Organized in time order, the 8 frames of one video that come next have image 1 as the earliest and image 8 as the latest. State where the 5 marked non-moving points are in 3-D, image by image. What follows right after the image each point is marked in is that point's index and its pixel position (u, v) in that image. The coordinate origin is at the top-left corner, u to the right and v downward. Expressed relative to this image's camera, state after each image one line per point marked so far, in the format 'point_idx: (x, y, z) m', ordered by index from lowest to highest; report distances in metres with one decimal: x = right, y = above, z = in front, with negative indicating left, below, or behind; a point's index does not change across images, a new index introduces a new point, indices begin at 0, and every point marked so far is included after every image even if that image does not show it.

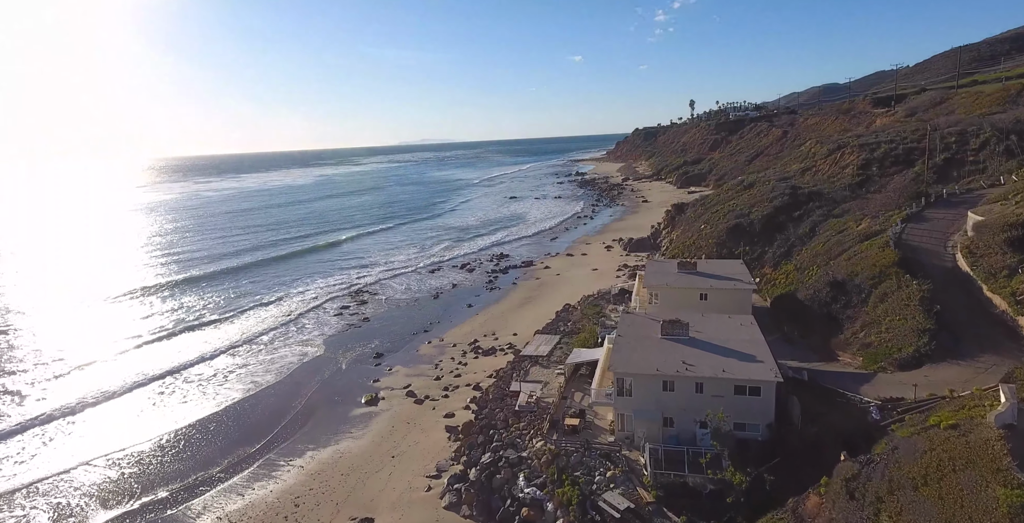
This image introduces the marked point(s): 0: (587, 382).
0: (+2.3, -3.6, +17.2) m
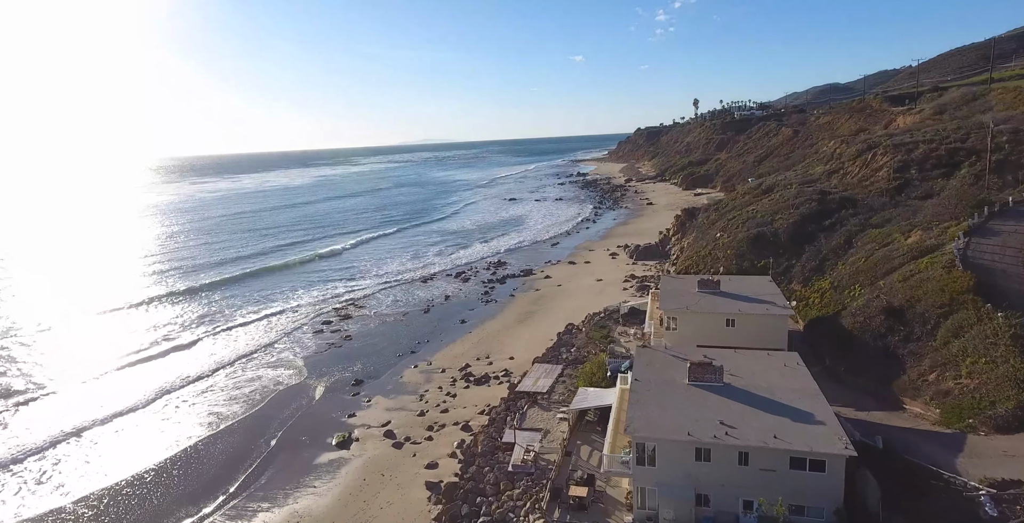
0: (+2.1, -4.2, +14.2) m
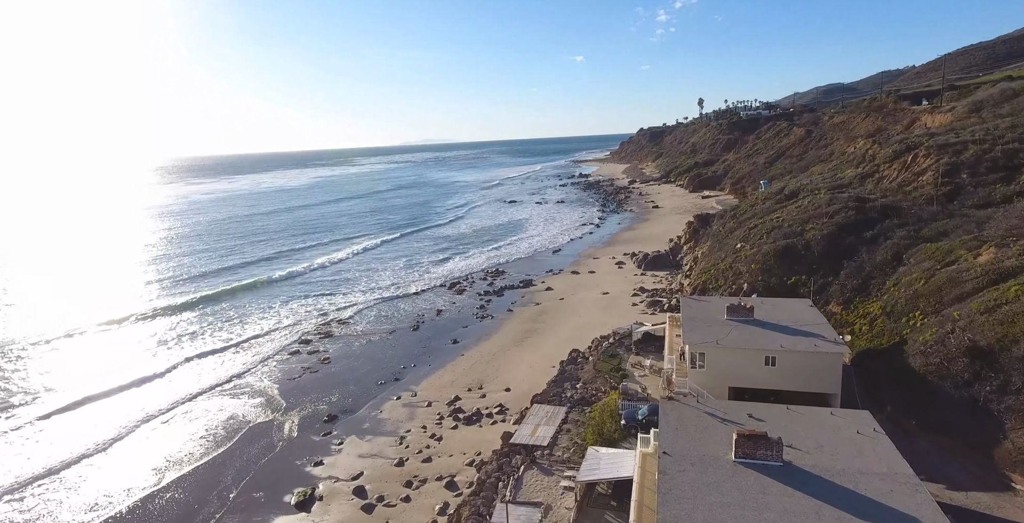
0: (+1.9, -4.9, +11.2) m
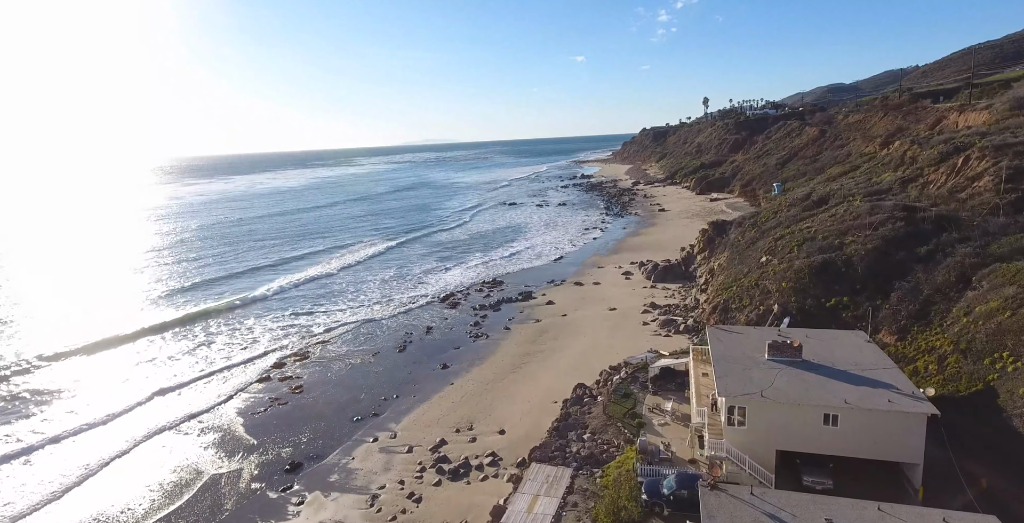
0: (+1.7, -5.5, +8.1) m
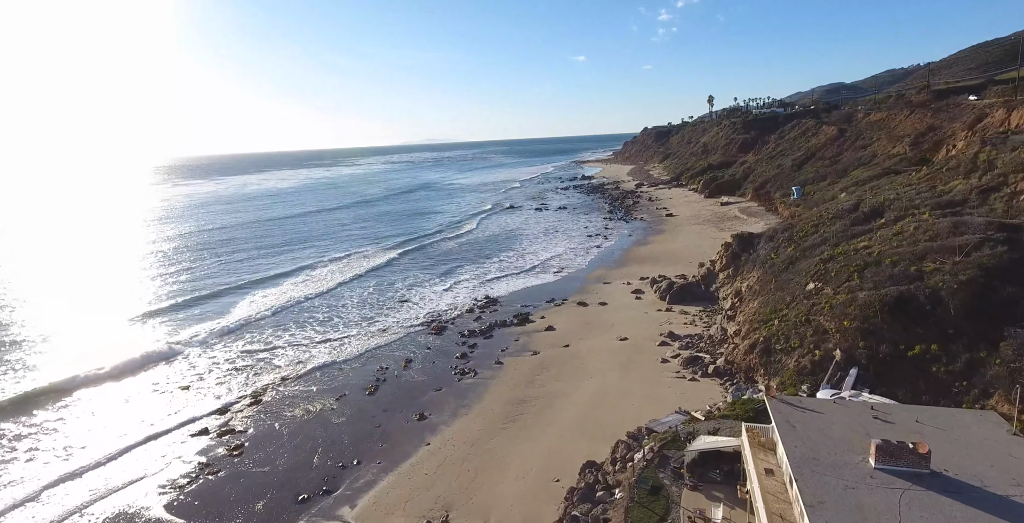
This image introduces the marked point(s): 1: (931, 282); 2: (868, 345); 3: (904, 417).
0: (+1.5, -6.5, +3.6) m
1: (+11.8, -0.6, +16.1) m
2: (+9.7, -2.3, +15.7) m
3: (+7.1, -2.8, +10.5) m
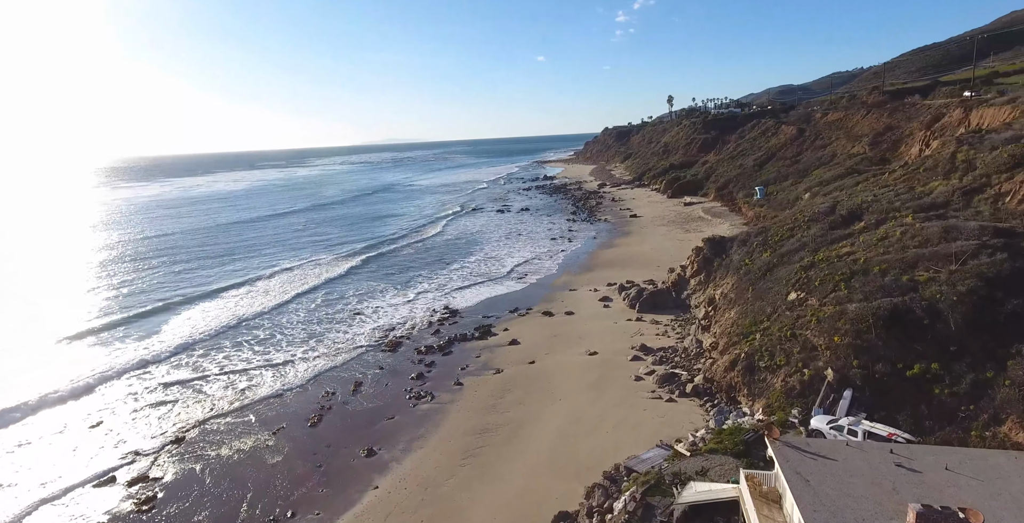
0: (+1.3, -6.9, +1.6) m
1: (+10.7, -0.8, +14.8) m
2: (+8.7, -2.5, +14.3) m
3: (+6.5, -3.1, +8.9) m
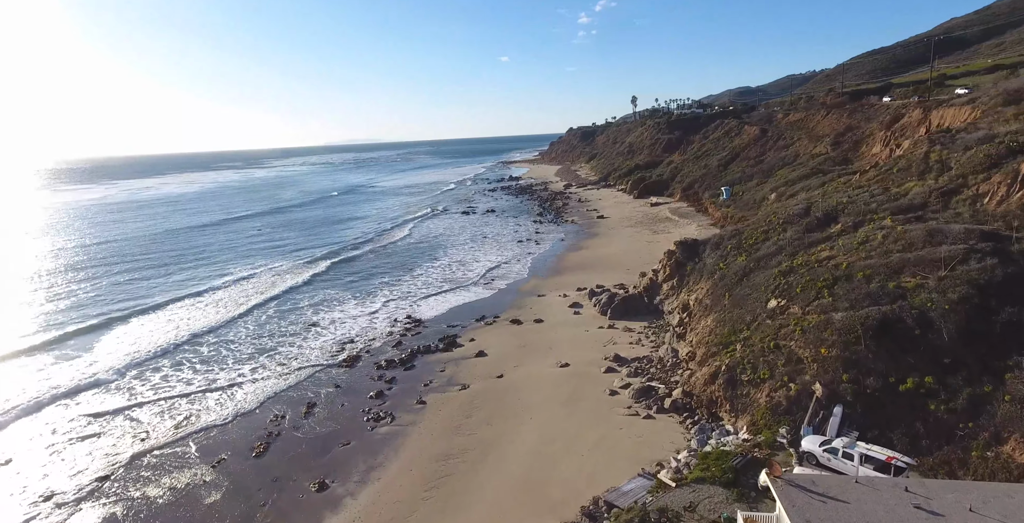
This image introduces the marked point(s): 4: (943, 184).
0: (+1.3, -7.1, +0.3) m
1: (+9.9, -1.0, +14.0) m
2: (+8.0, -2.7, +13.4) m
3: (+6.0, -3.3, +7.9) m
4: (+14.5, +2.6, +19.3) m
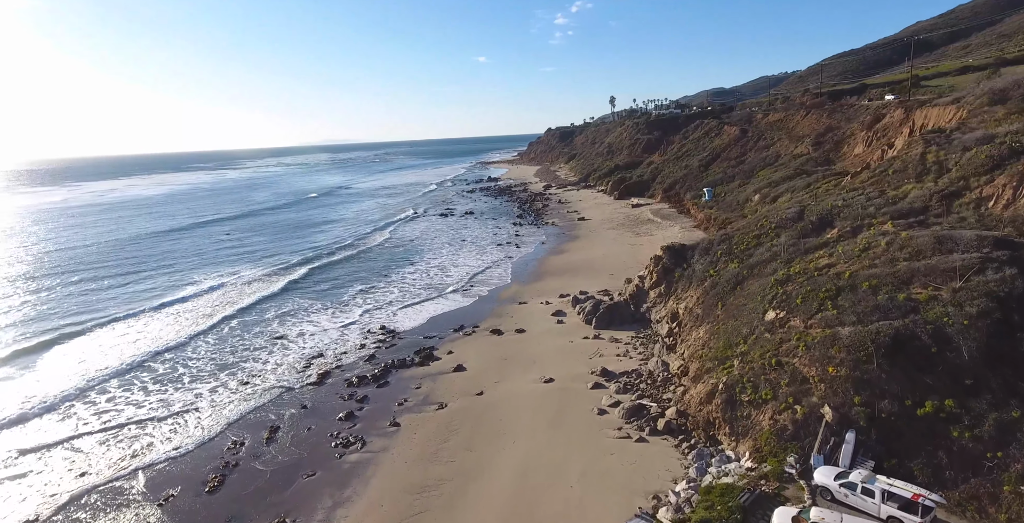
0: (+1.5, -7.4, -1.1) m
1: (+9.4, -1.2, +12.9) m
2: (+7.6, -3.0, +12.2) m
3: (+5.8, -3.6, +6.7) m
4: (+13.9, +2.4, +18.3) m
